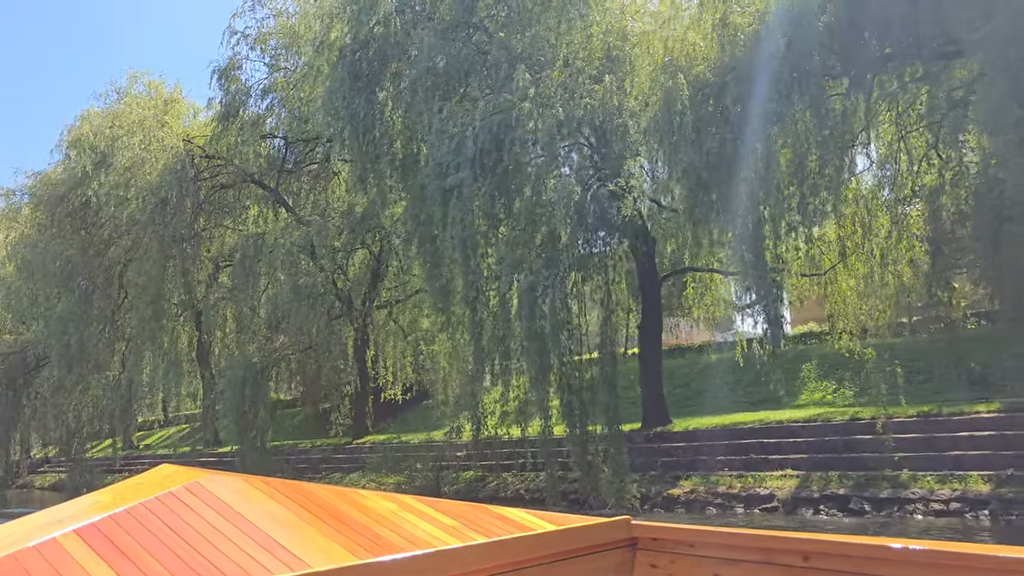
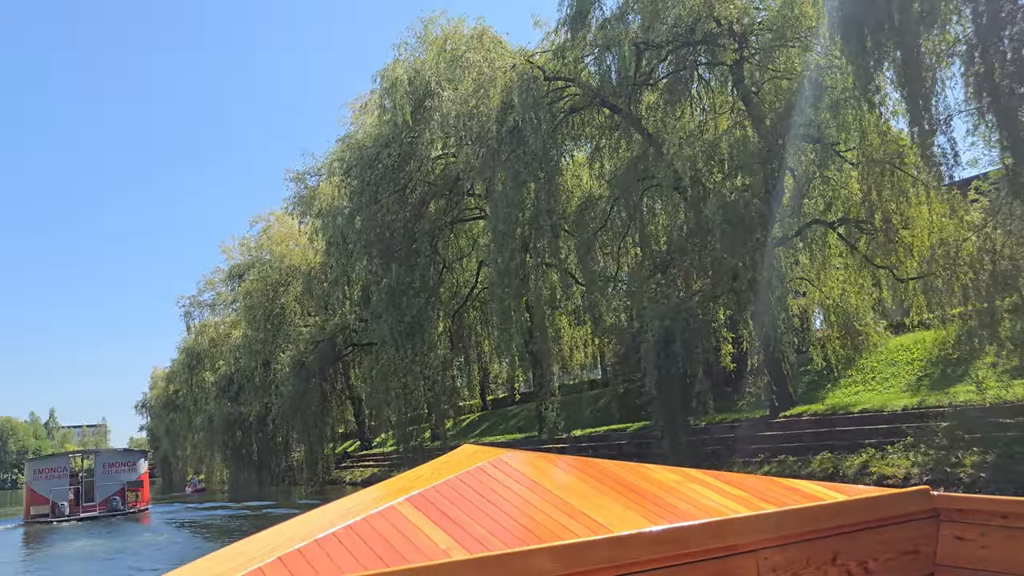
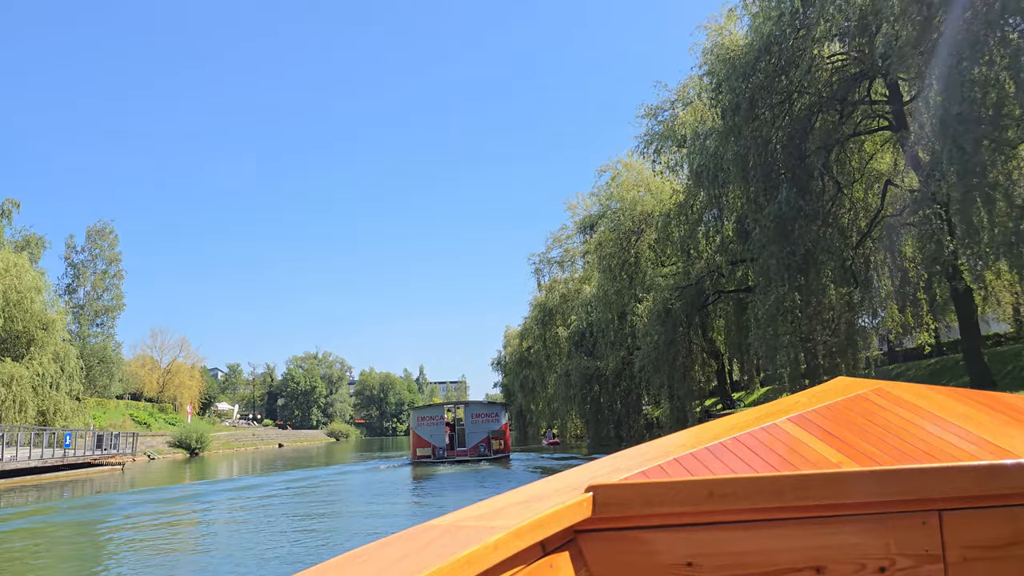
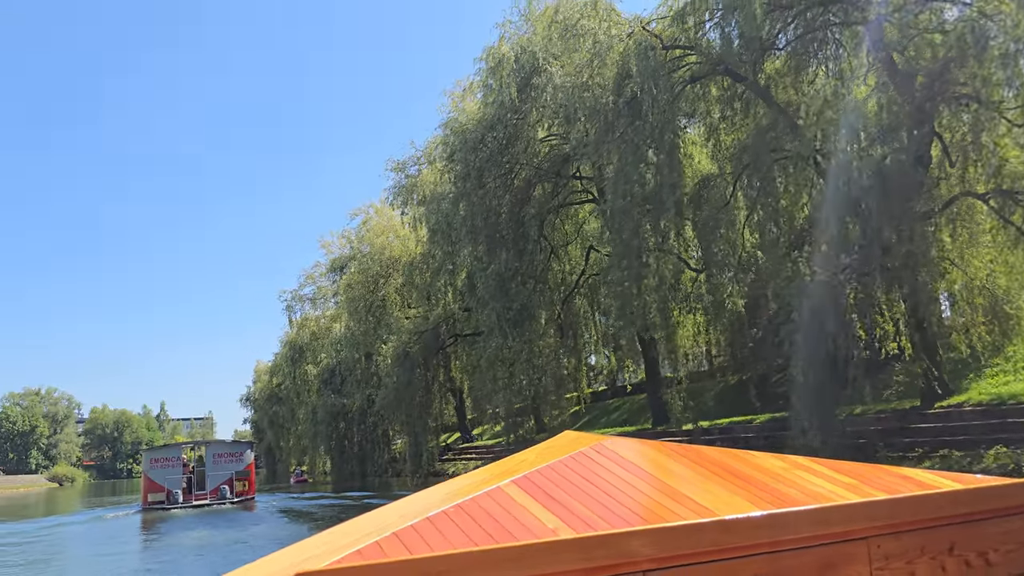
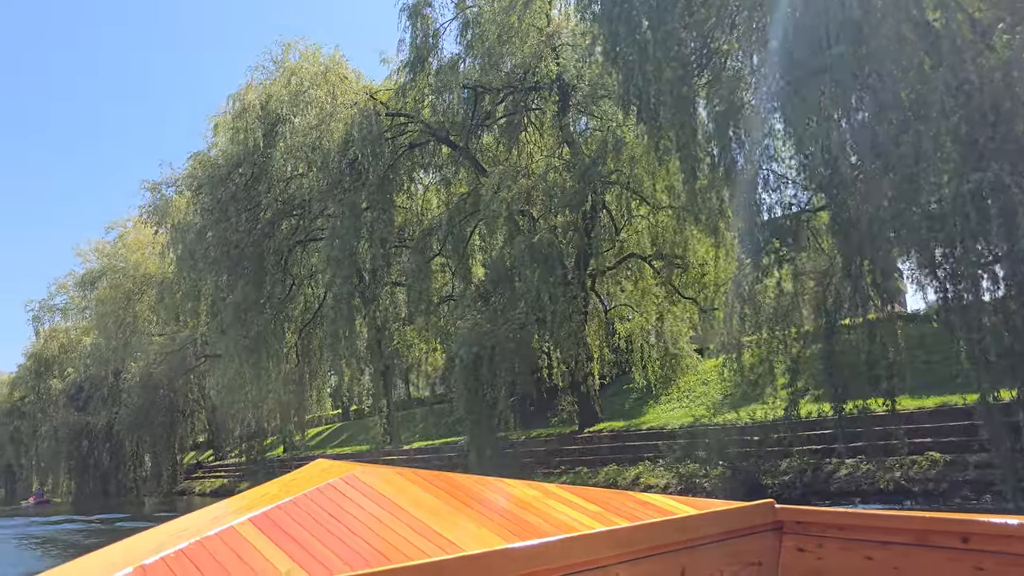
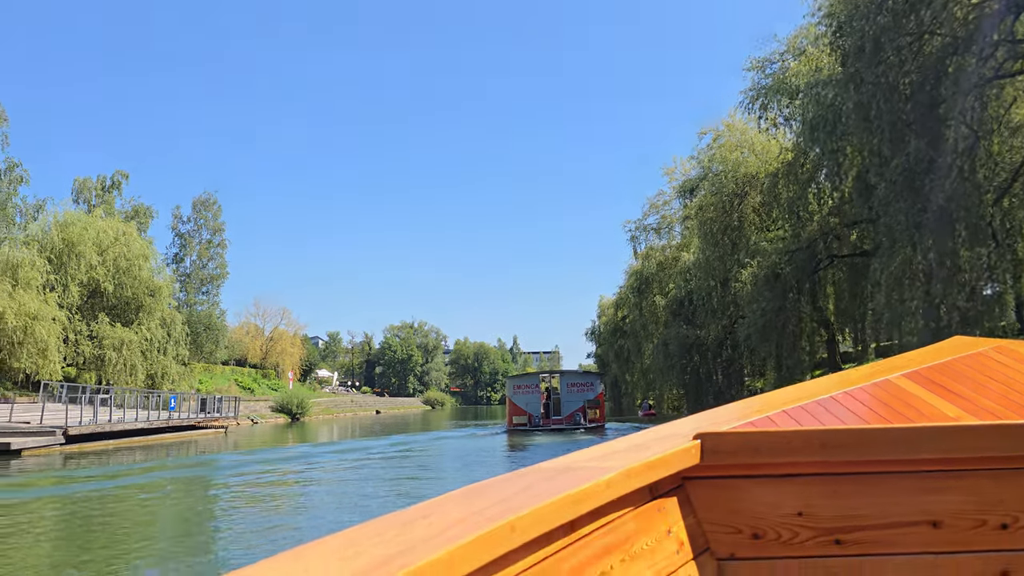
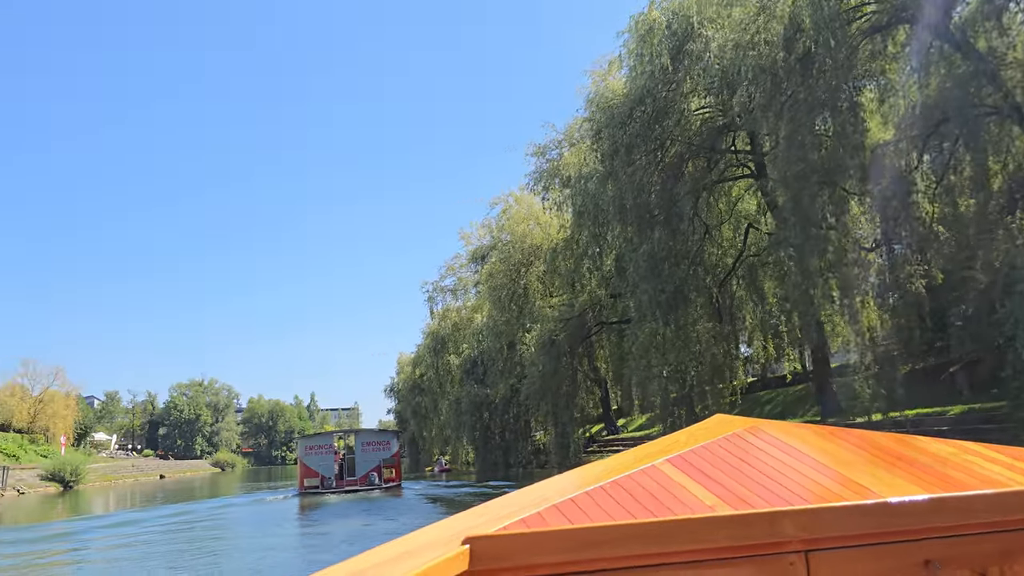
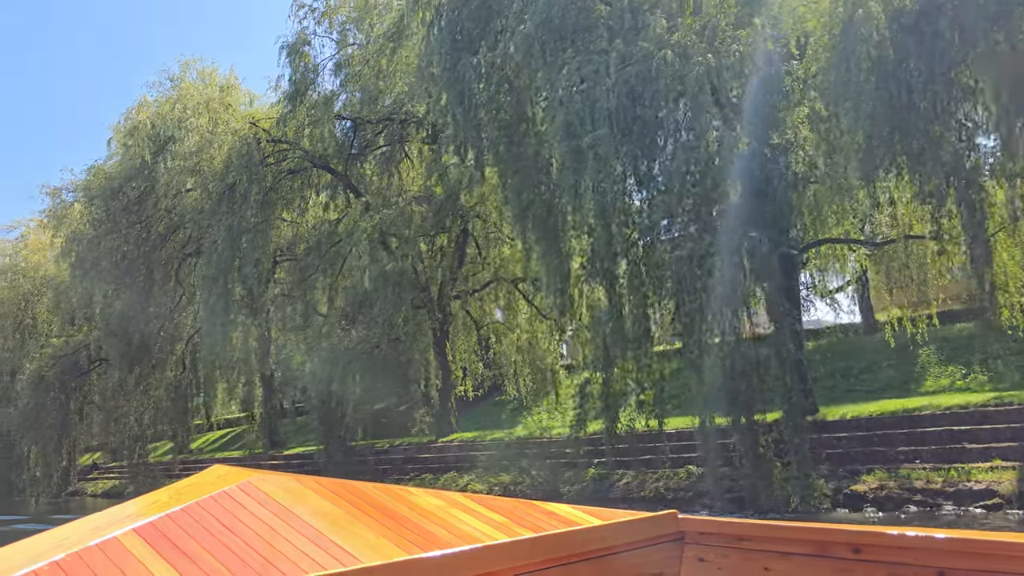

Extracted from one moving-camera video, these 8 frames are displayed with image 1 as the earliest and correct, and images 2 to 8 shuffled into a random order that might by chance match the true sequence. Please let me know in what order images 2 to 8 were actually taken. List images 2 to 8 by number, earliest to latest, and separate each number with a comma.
8, 5, 2, 4, 7, 3, 6
